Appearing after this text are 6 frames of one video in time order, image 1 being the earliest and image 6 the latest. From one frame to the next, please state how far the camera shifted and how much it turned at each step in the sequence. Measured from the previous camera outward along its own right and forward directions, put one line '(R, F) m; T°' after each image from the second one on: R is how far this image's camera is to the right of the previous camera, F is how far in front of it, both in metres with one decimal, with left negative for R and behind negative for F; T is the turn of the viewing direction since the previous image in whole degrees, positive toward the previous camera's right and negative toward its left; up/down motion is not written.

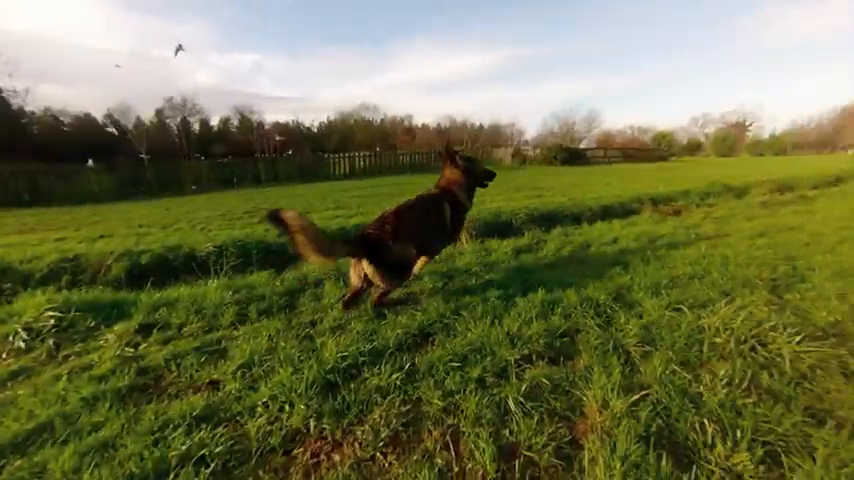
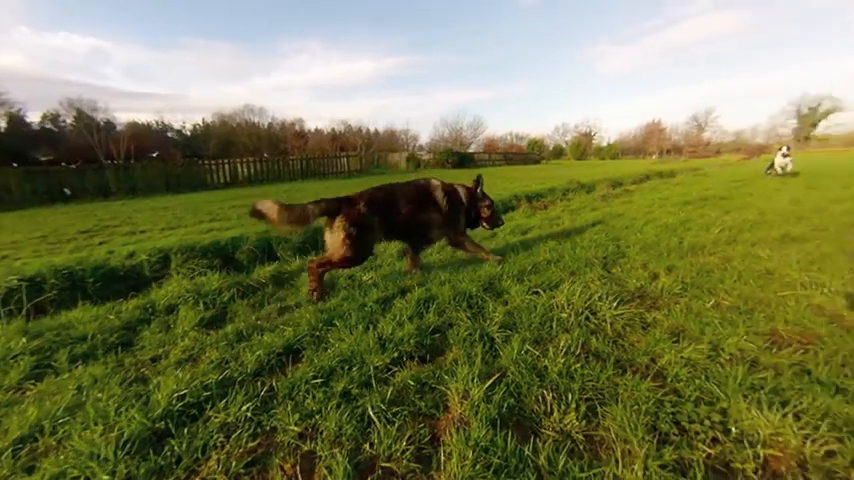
(+0.5, +0.1) m; +17°
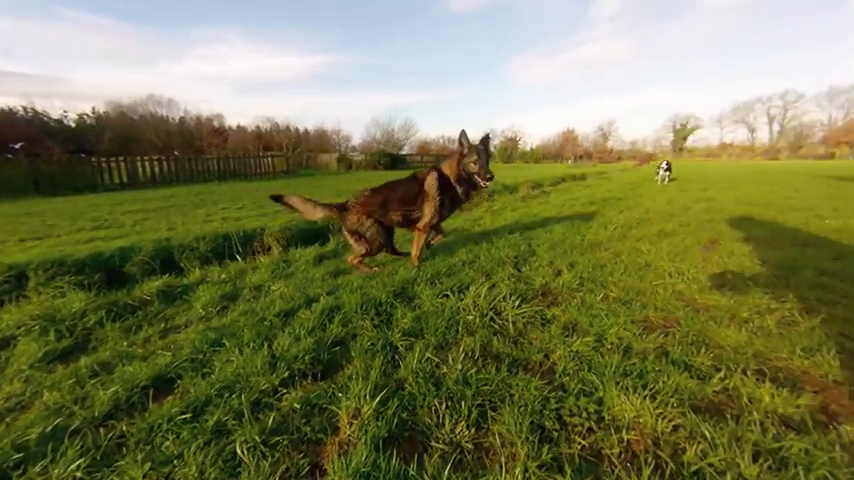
(+0.4, +0.1) m; +11°
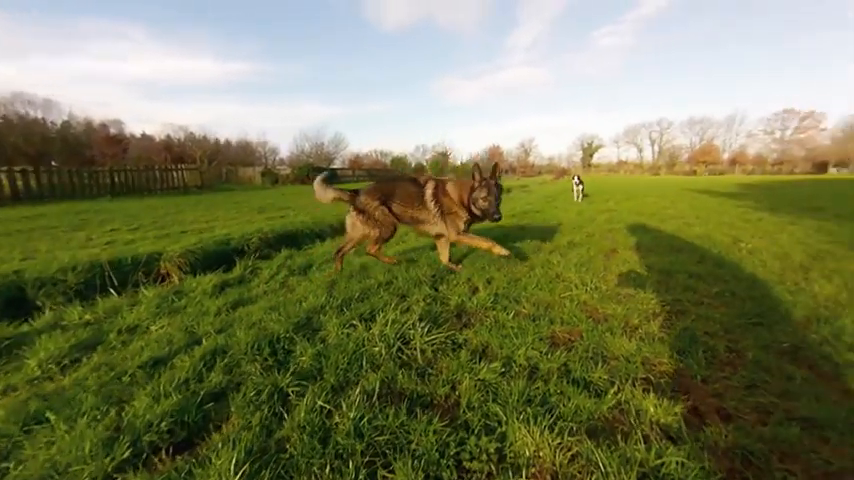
(+0.4, +0.2) m; +11°
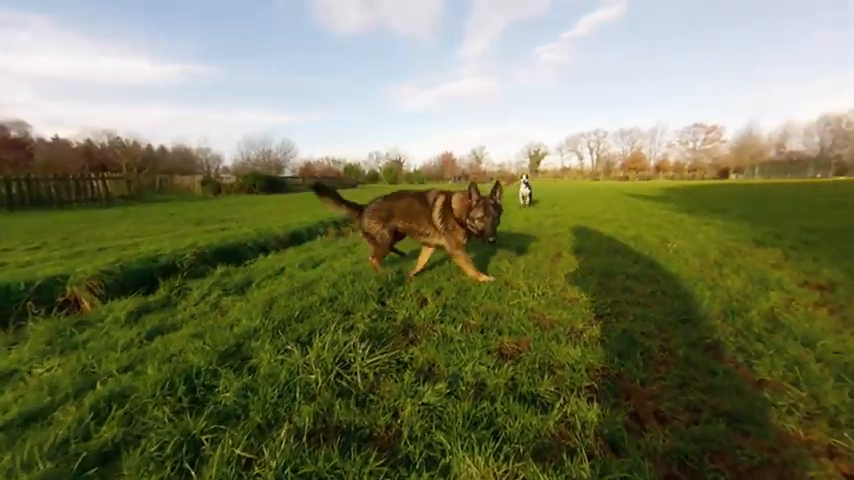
(+0.2, +0.2) m; +8°
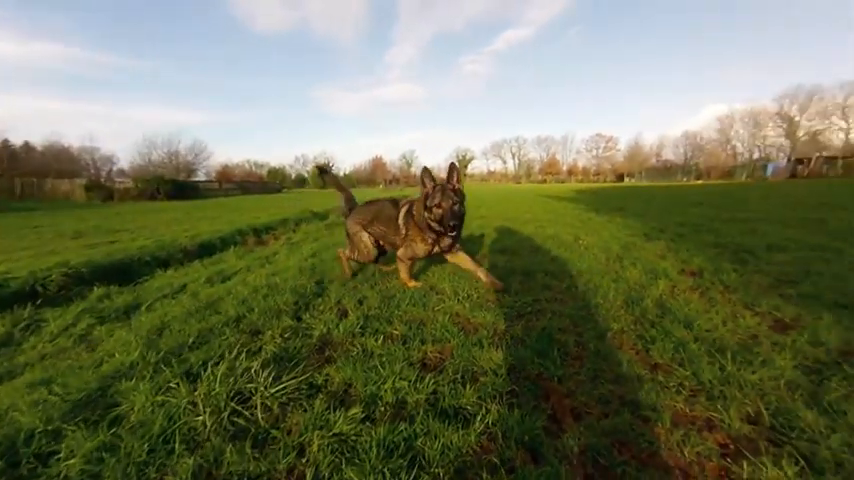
(+0.2, +0.2) m; +11°
